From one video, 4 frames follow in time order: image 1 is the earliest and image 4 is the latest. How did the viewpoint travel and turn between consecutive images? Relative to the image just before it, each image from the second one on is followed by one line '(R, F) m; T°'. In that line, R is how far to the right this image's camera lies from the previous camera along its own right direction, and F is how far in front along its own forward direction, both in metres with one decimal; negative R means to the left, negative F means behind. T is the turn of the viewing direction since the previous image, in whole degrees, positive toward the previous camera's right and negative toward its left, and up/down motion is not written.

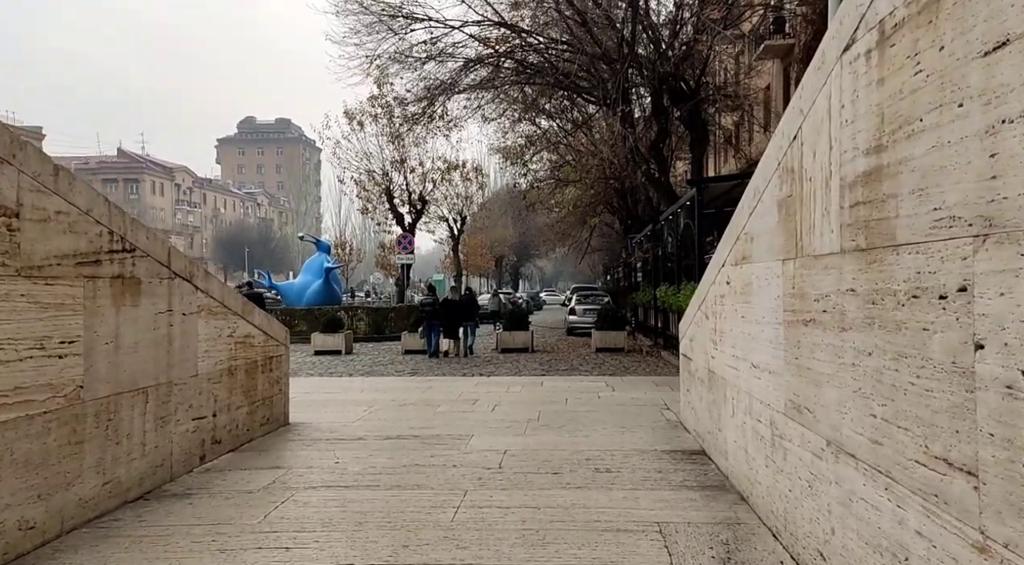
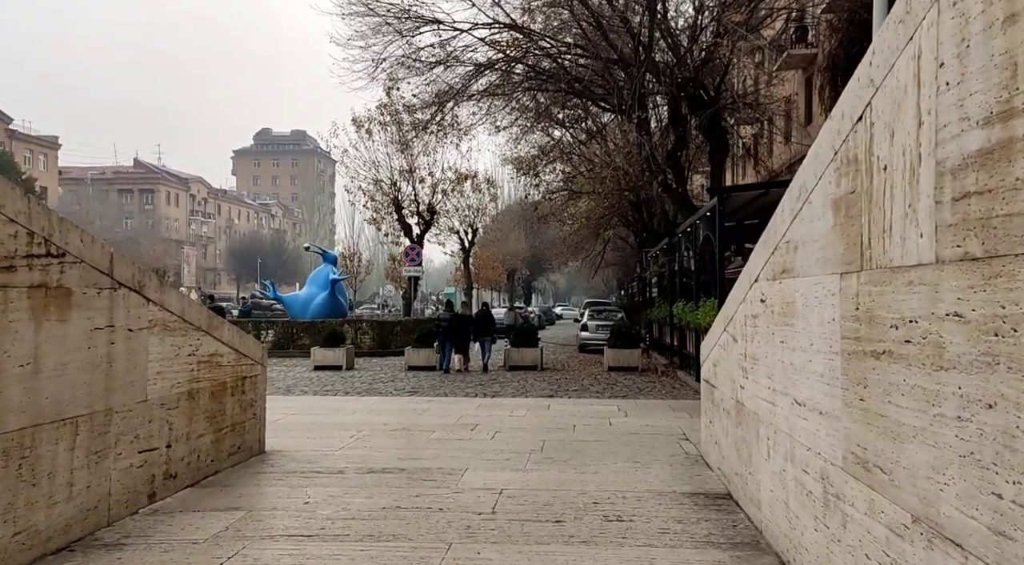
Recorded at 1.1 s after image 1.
(+0.1, +1.1) m; -1°
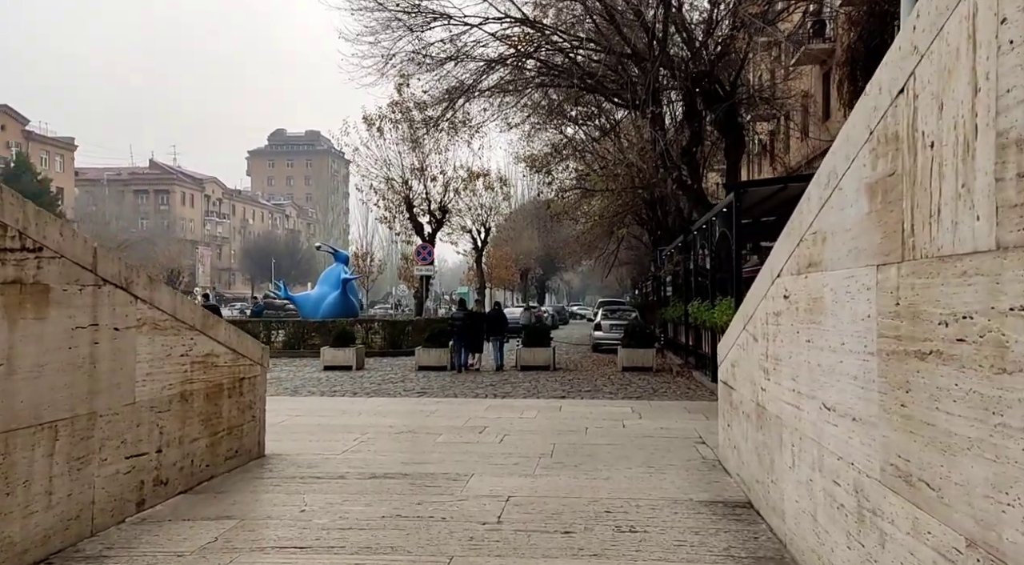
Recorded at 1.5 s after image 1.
(0.0, +0.4) m; -1°
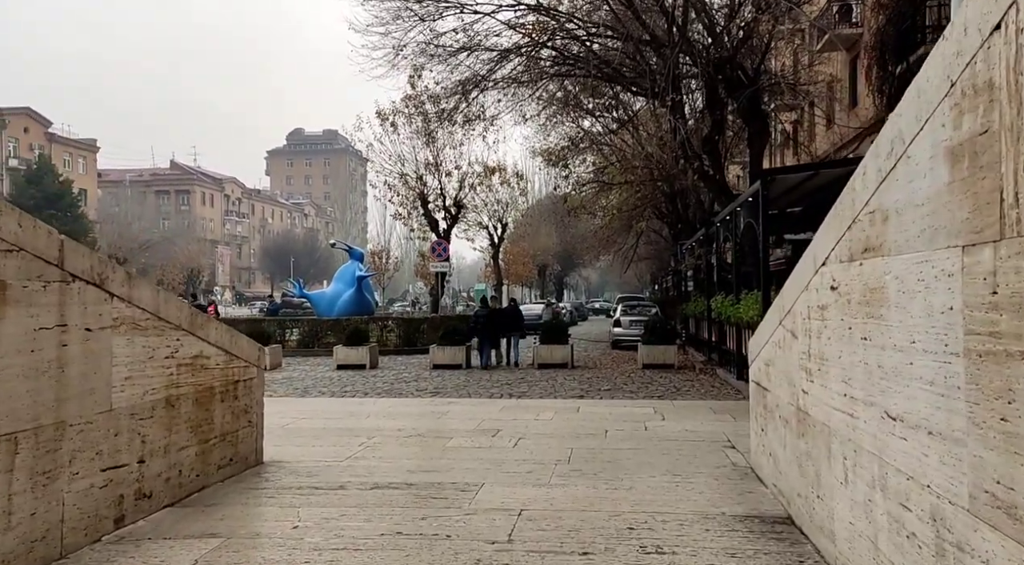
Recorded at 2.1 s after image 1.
(0.0, +0.7) m; -1°
